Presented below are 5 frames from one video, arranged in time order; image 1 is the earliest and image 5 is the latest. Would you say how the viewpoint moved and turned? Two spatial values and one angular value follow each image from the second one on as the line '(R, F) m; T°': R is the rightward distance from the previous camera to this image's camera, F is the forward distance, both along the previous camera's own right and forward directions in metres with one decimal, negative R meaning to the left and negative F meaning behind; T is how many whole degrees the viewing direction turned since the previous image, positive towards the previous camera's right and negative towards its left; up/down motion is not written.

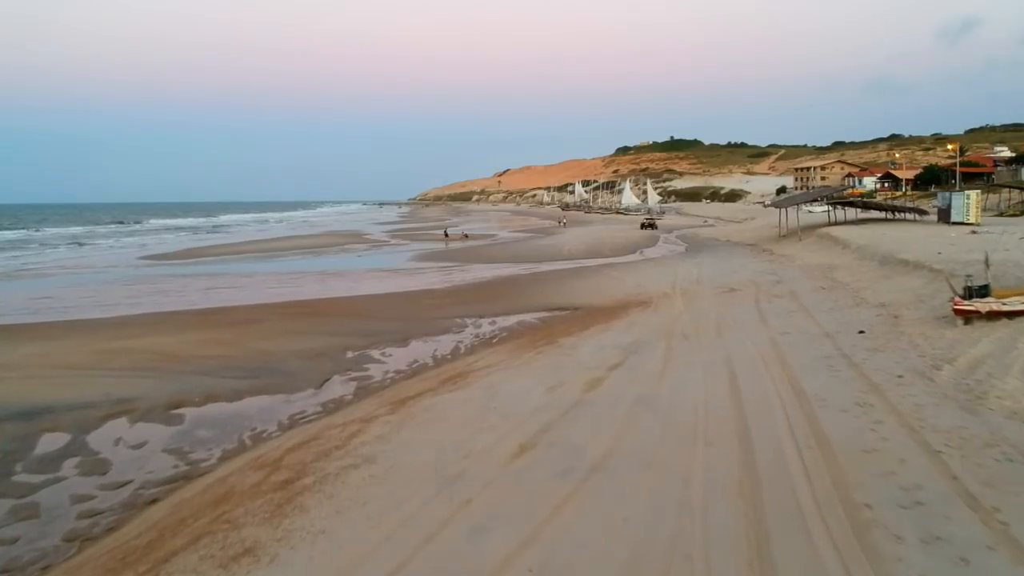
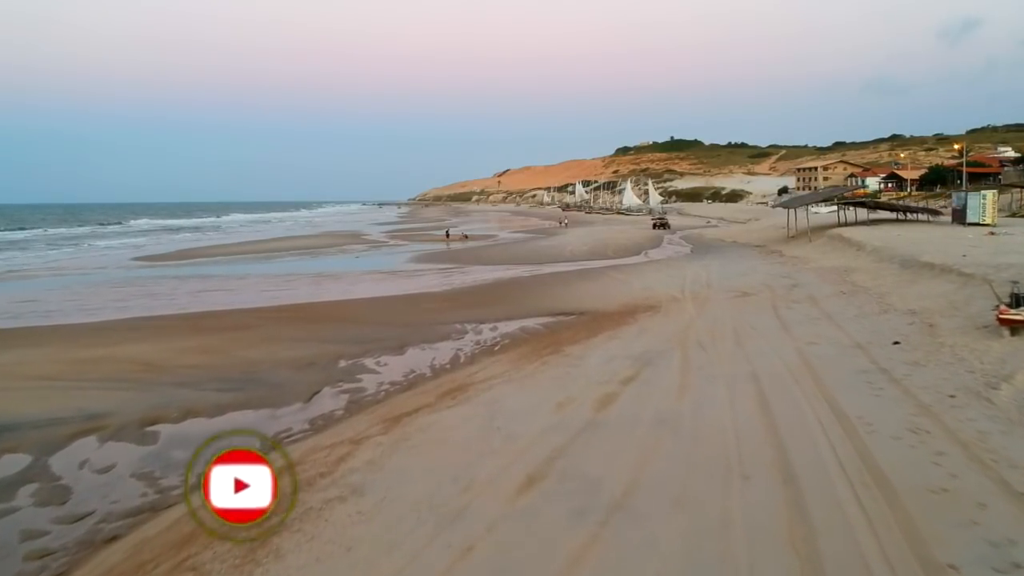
(-0.1, +0.7) m; 0°
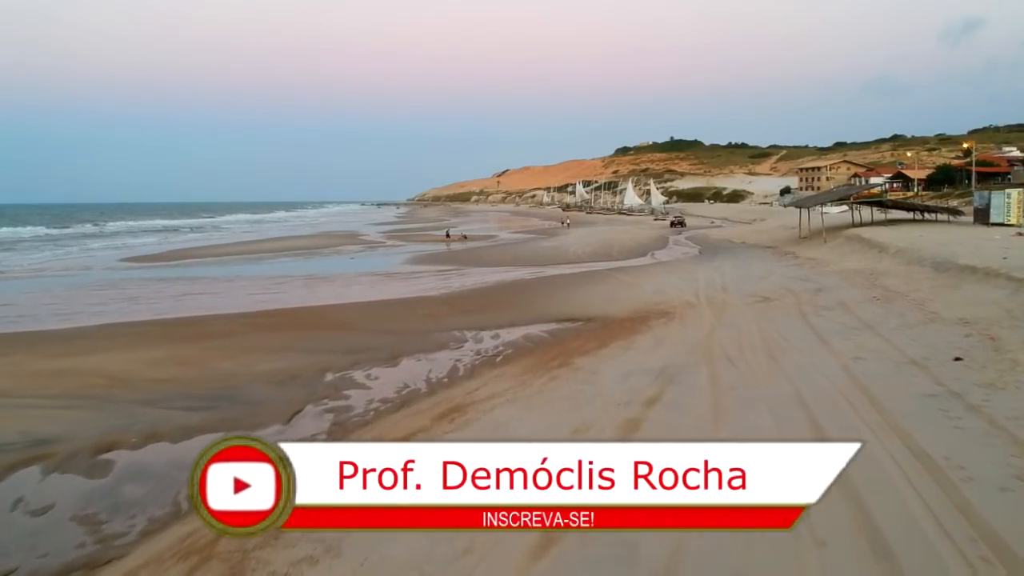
(-0.1, +1.0) m; 0°
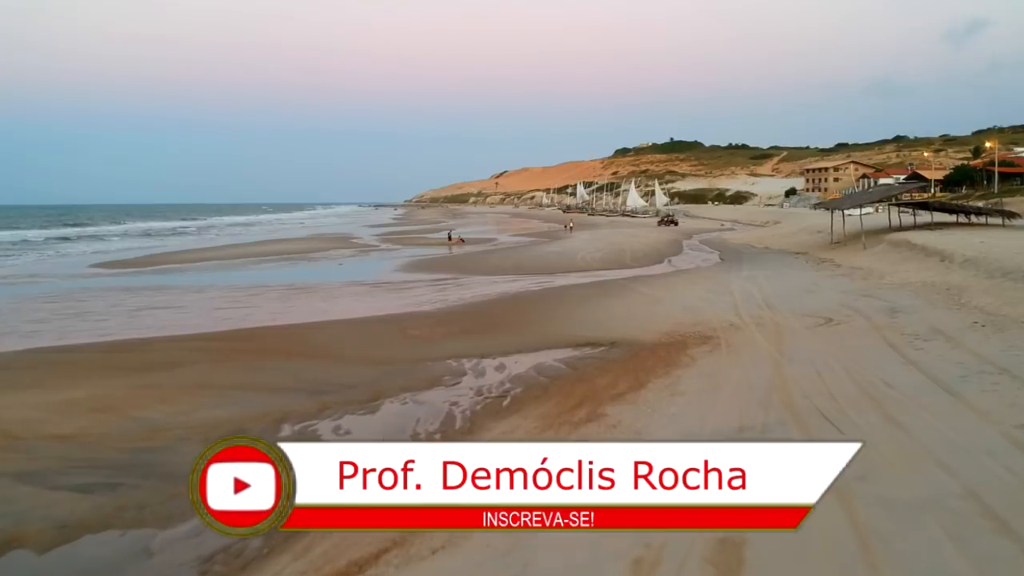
(-0.2, +2.3) m; 0°
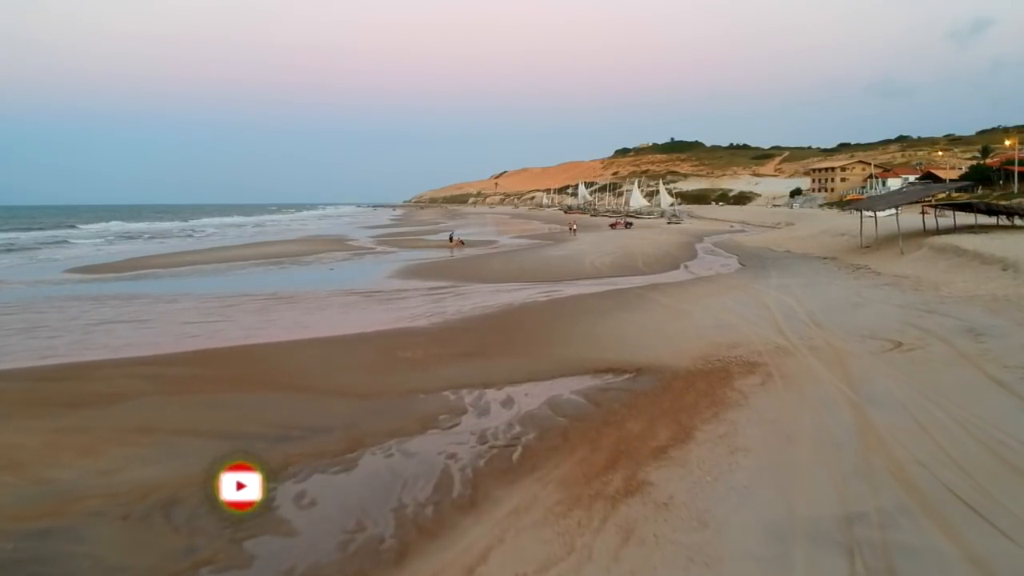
(-0.1, +1.7) m; 0°
